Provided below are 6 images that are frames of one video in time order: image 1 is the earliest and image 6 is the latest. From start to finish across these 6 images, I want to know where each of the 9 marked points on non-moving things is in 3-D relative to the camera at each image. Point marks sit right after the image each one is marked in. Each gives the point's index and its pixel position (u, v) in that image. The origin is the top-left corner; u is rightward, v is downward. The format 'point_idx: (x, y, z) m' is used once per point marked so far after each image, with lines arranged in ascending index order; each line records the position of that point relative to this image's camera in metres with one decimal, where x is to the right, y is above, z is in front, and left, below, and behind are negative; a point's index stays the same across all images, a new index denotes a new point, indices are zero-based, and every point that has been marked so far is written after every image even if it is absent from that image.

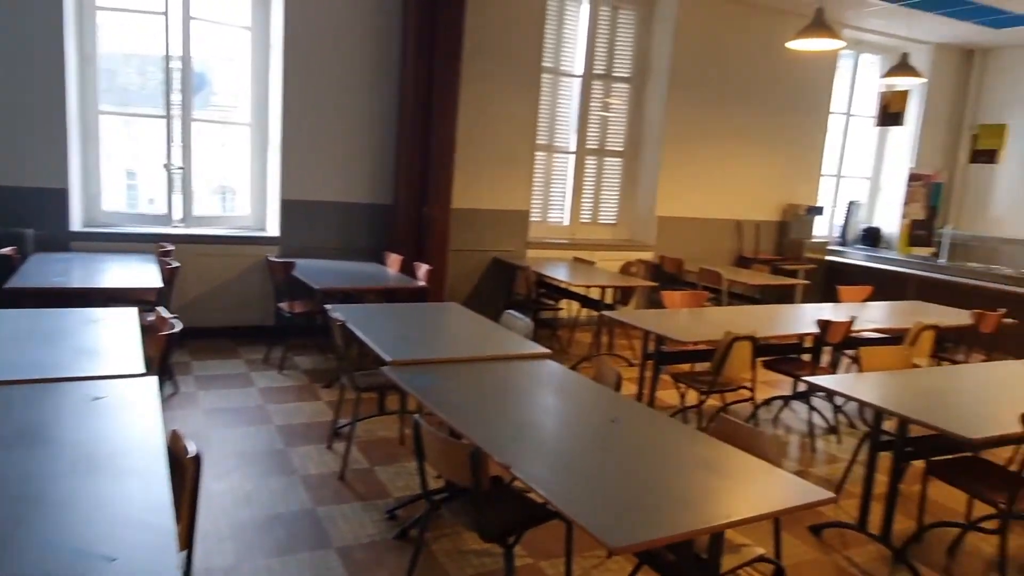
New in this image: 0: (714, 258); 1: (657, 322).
0: (+2.0, +0.3, +7.1) m
1: (+0.8, -0.2, +3.8) m
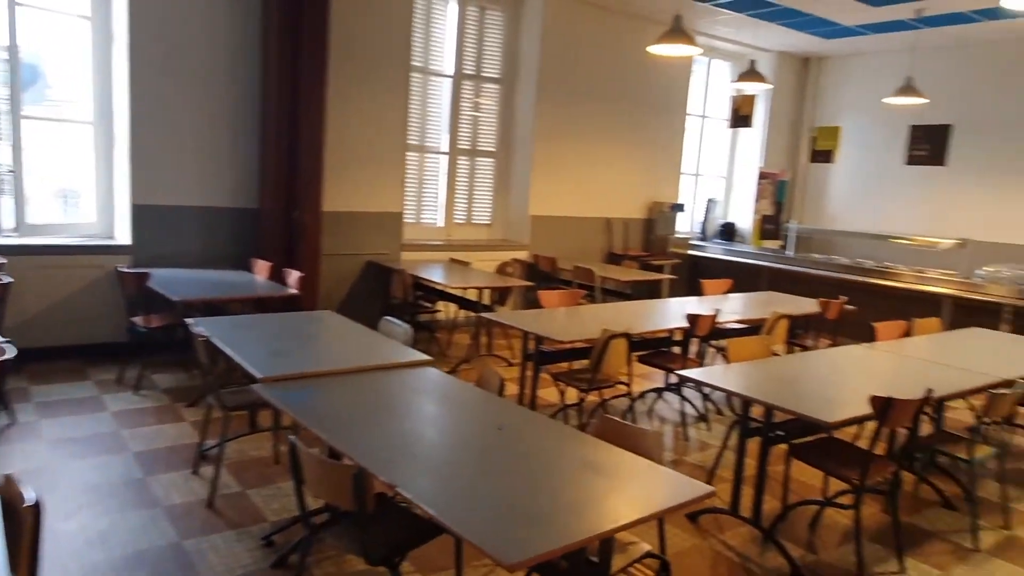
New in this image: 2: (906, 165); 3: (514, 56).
0: (+0.7, +0.3, +7.3) m
1: (+0.1, -0.2, +3.8) m
2: (+4.2, +1.3, +7.8) m
3: (0.0, +2.2, +6.8) m
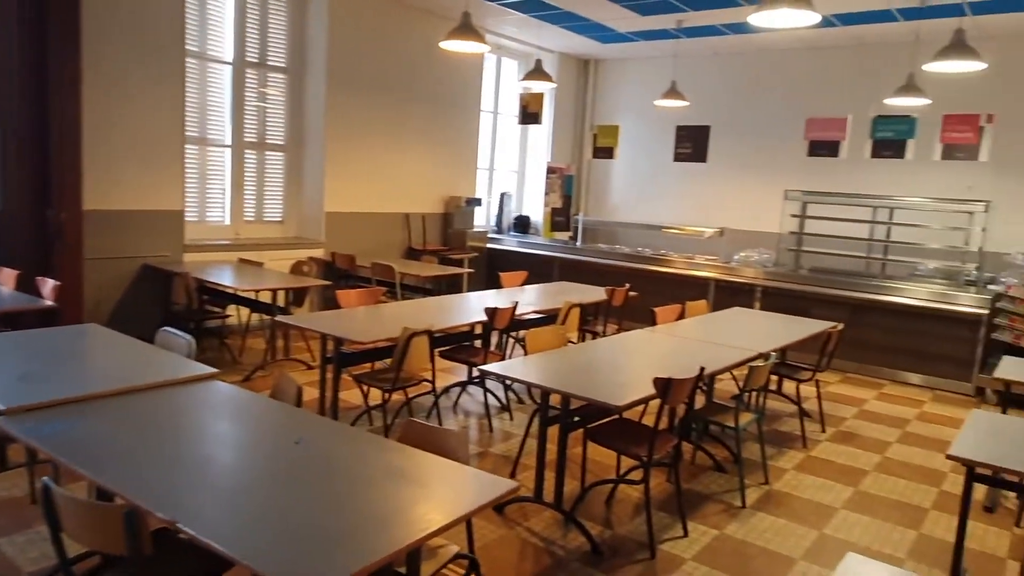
0: (-1.3, +0.4, +7.2) m
1: (-0.9, -0.2, +3.7) m
2: (+1.9, +1.5, +8.6) m
3: (-1.9, +2.2, +6.5) m
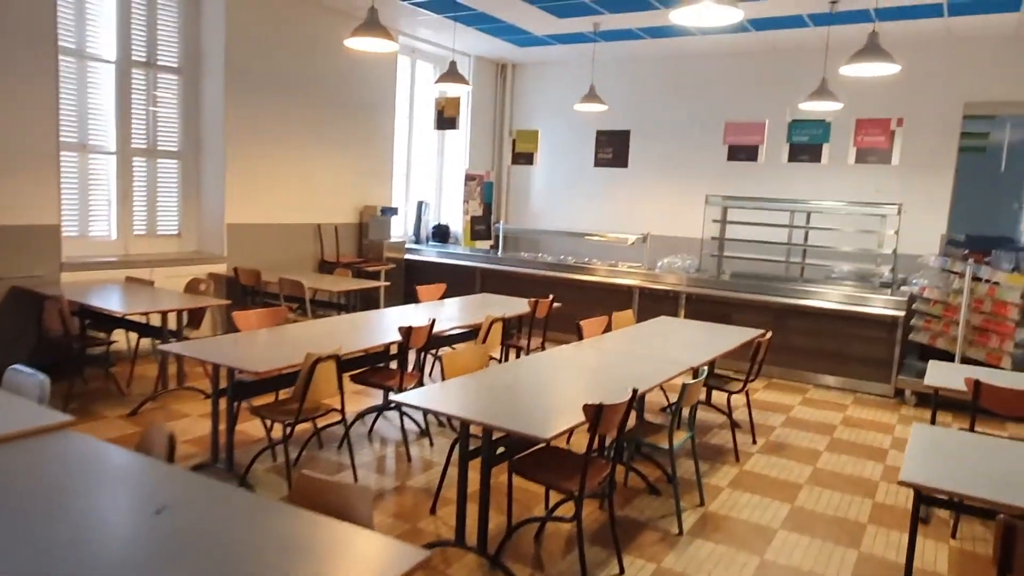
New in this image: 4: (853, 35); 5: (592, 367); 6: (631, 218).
0: (-2.0, +0.2, +6.7) m
1: (-1.3, -0.3, +3.3) m
2: (+1.0, +1.4, +8.5) m
3: (-2.6, +2.0, +6.0) m
4: (+3.1, +2.3, +6.5) m
5: (+0.4, -0.4, +3.5) m
6: (+1.4, +0.8, +8.3) m
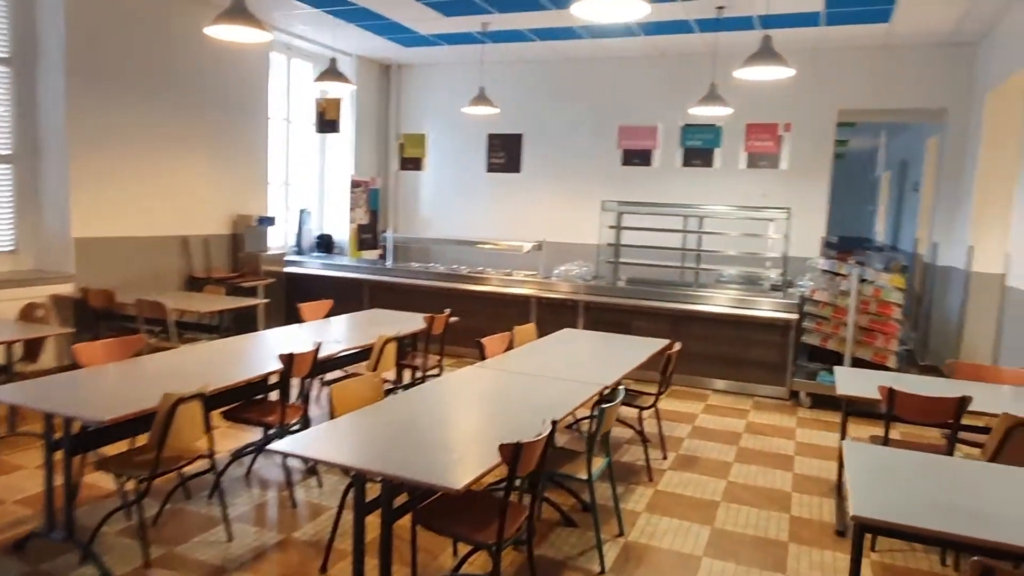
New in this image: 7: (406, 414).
0: (-2.9, 0.0, +6.0) m
1: (-1.7, -0.4, +2.8) m
2: (-0.3, +1.3, +8.2) m
3: (-3.5, +1.8, +5.2) m
4: (+2.1, +2.2, +6.6) m
5: (-0.1, -0.4, +3.2) m
6: (+0.1, +0.7, +8.1) m
7: (-0.4, -0.5, +2.8) m
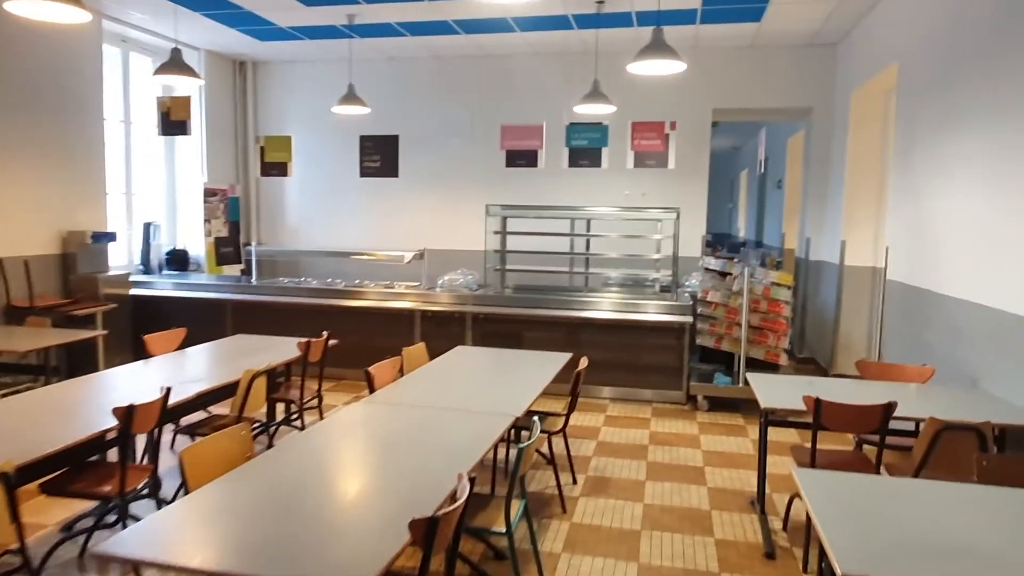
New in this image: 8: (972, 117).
0: (-3.8, -0.2, +5.0) m
1: (-2.0, -0.5, +2.0) m
2: (-1.6, +1.2, +7.6) m
3: (-4.2, +1.6, +4.1) m
4: (+0.9, +2.2, +6.5) m
5: (-0.4, -0.5, +2.7) m
6: (-1.1, +0.6, +7.6) m
7: (-0.7, -0.6, +2.2) m
8: (+2.5, +0.9, +3.9) m
